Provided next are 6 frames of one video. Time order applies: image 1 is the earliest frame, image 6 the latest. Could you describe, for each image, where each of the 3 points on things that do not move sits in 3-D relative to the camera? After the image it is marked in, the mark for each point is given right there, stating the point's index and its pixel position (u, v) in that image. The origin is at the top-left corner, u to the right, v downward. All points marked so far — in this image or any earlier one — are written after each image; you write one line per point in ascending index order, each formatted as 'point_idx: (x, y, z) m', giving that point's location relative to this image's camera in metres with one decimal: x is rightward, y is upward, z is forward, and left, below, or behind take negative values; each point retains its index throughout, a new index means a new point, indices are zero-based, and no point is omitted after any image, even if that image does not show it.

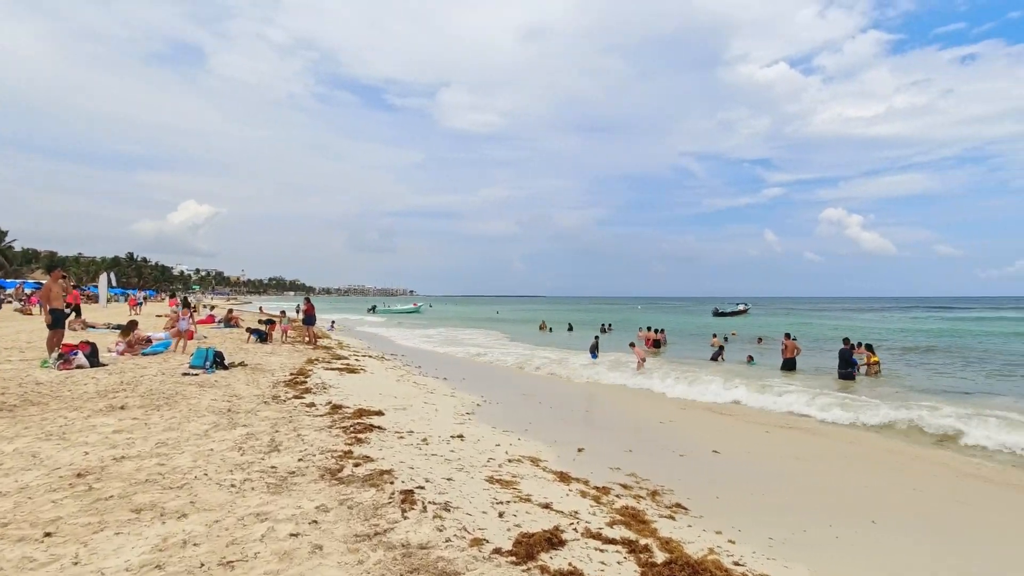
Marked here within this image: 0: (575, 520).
0: (+0.7, -2.6, +6.3) m
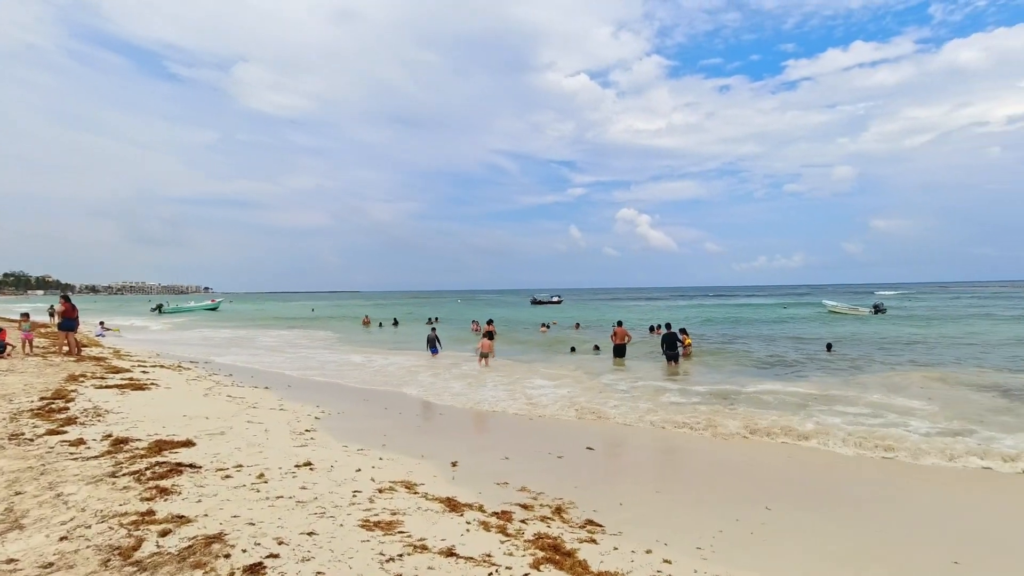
0: (-0.2, -2.5, +4.9) m
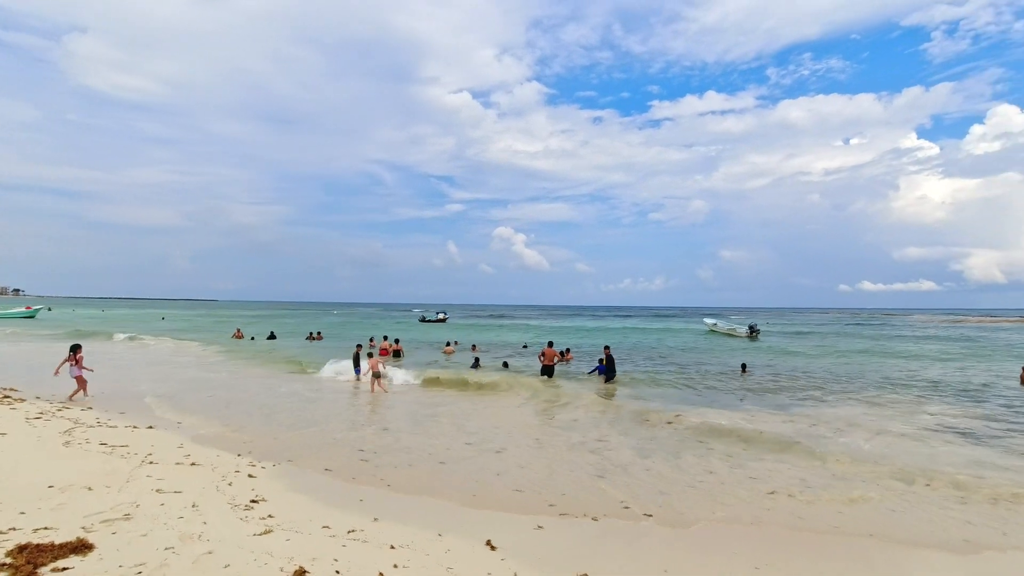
0: (+1.3, -2.6, +2.8) m
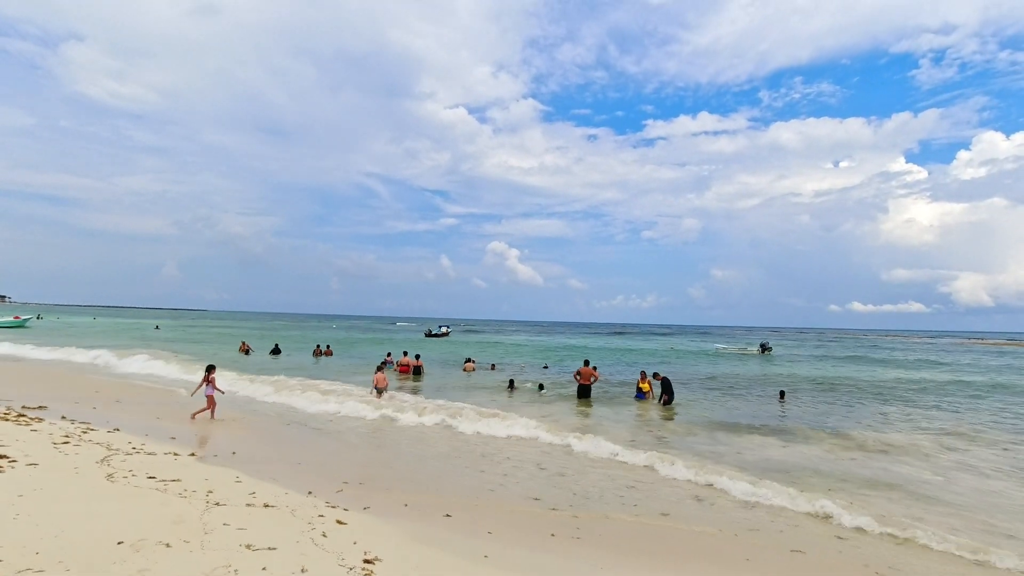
0: (+3.2, -2.7, +1.5) m
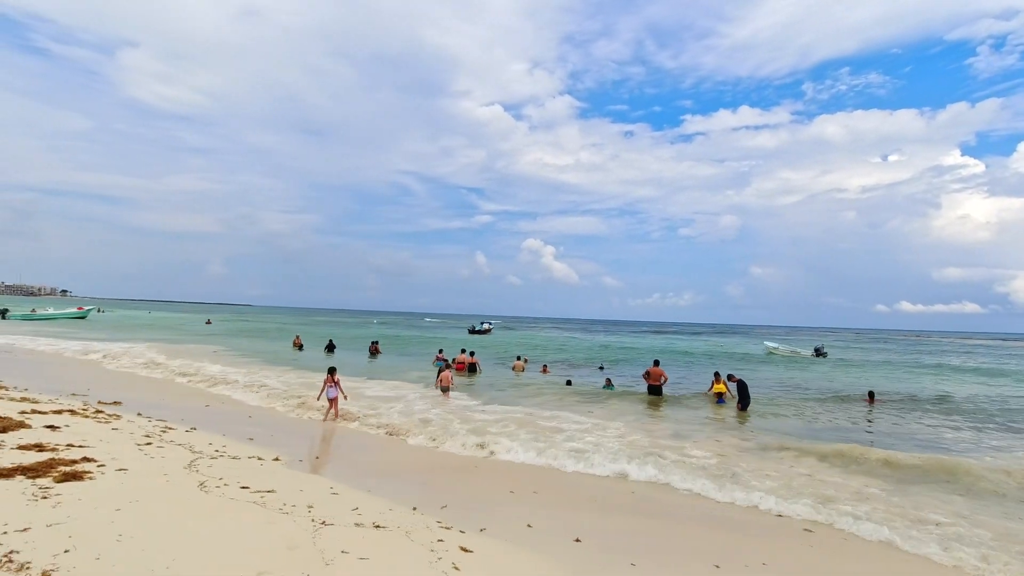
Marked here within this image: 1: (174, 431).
0: (+4.5, -2.6, +0.3) m
1: (-6.6, -2.8, +10.8) m
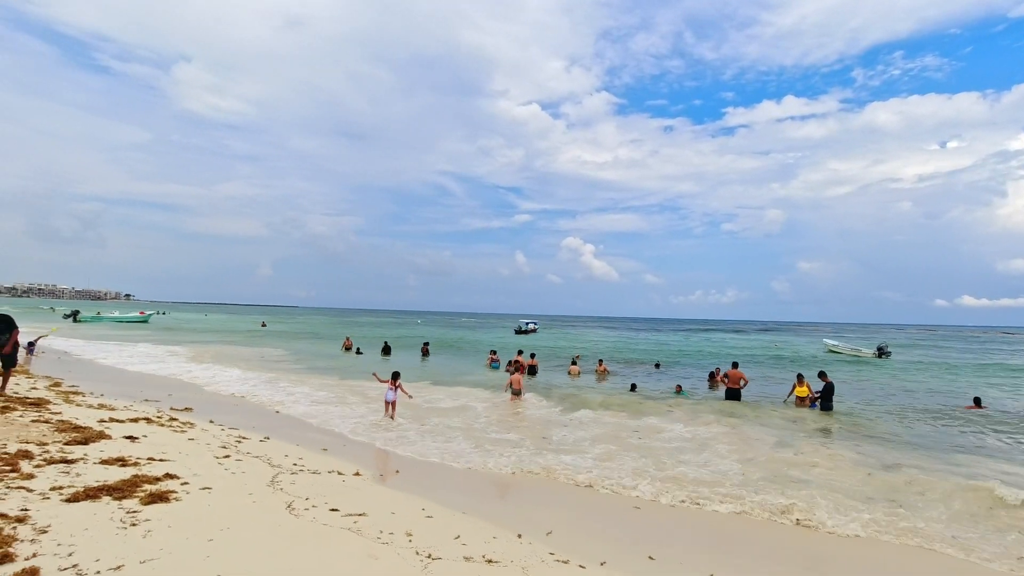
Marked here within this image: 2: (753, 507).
0: (+5.4, -2.6, -0.8) m
1: (-5.0, -2.9, +10.4) m
2: (+3.5, -3.3, +8.2) m
